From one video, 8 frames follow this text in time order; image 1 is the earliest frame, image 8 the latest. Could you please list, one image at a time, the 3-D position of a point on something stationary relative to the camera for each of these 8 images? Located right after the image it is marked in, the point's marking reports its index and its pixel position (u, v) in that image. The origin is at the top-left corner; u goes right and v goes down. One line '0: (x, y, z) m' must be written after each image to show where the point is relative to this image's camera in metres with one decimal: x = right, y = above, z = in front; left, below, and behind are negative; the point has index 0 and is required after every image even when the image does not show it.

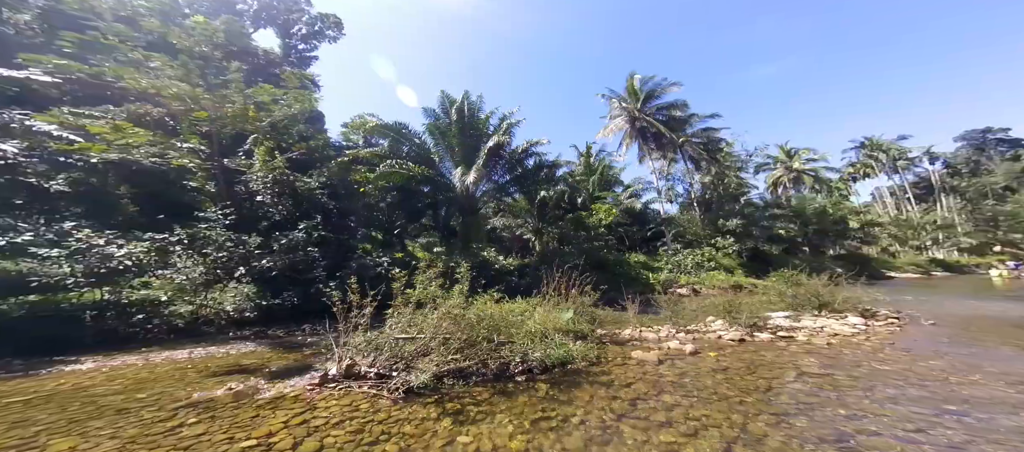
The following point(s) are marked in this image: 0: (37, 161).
0: (-9.2, +1.3, +6.9) m
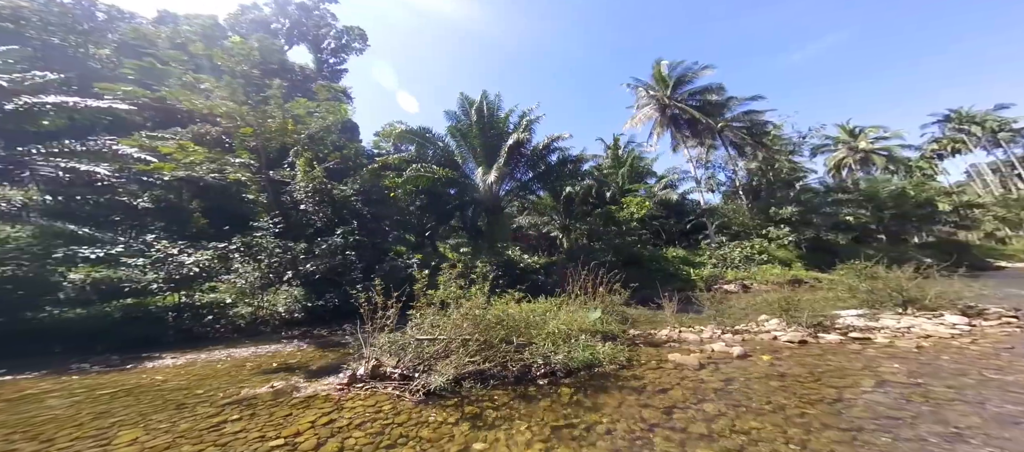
0: (-8.7, +1.0, +7.8) m
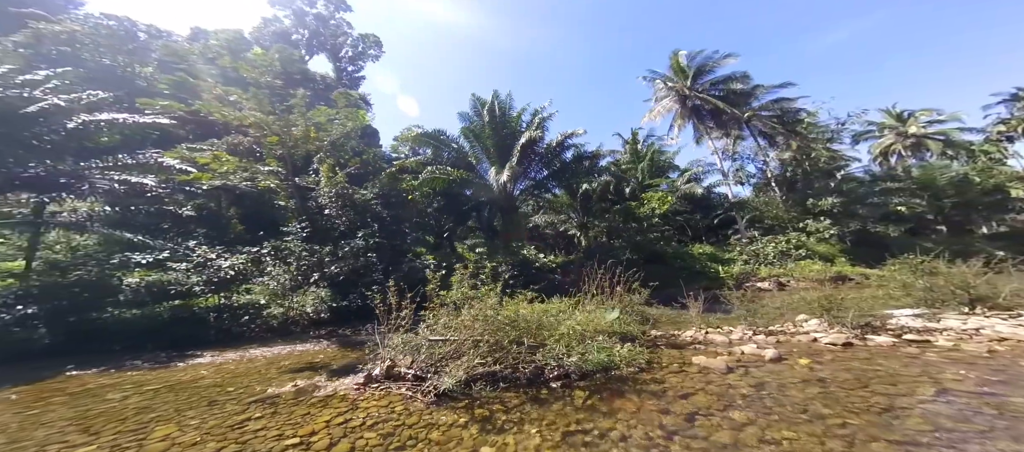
0: (-8.3, +0.8, +8.4) m
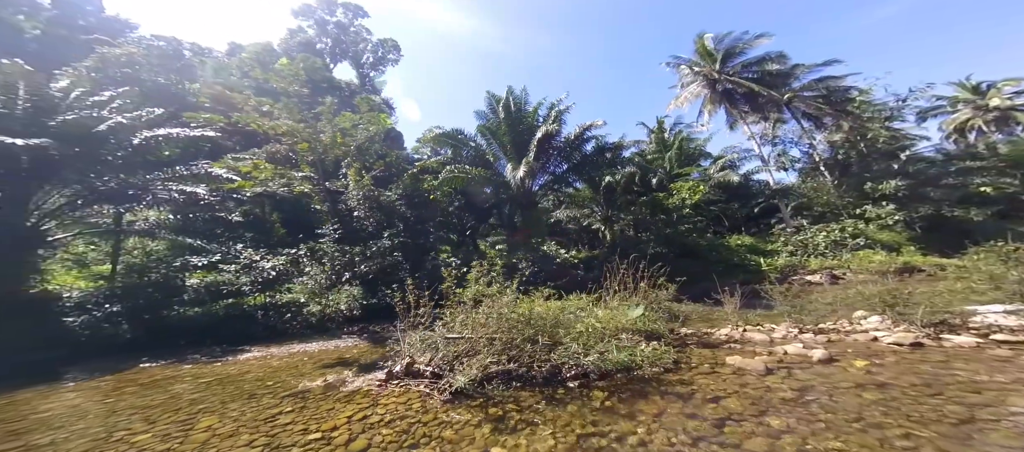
0: (-7.7, +0.7, +9.0) m
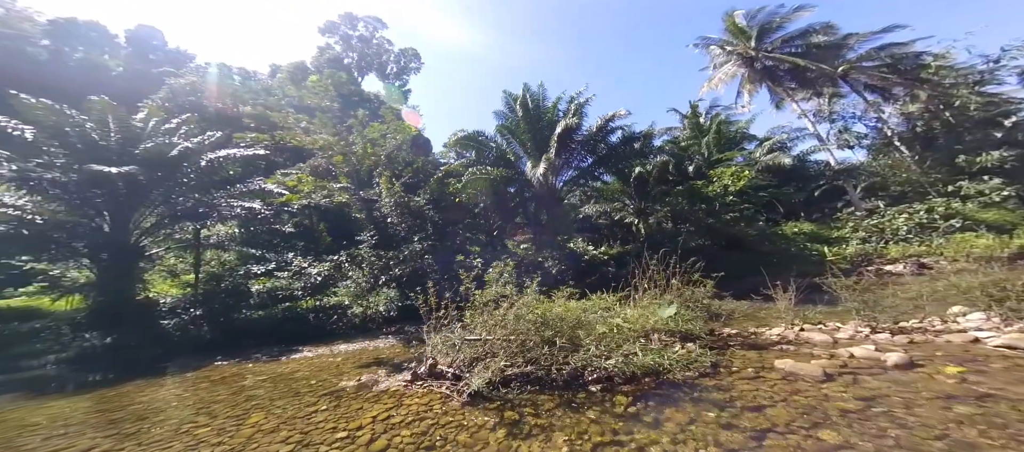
0: (-6.9, +0.4, +9.8) m
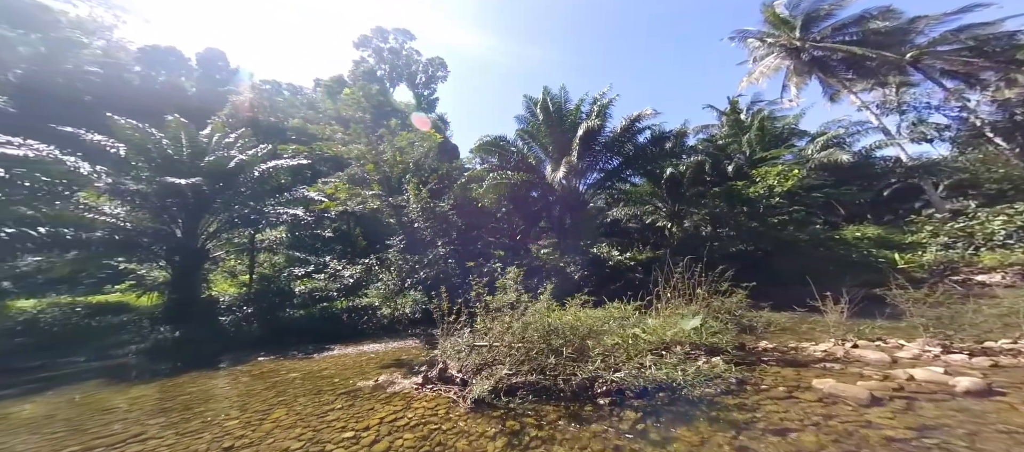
0: (-6.1, +0.2, +10.5) m
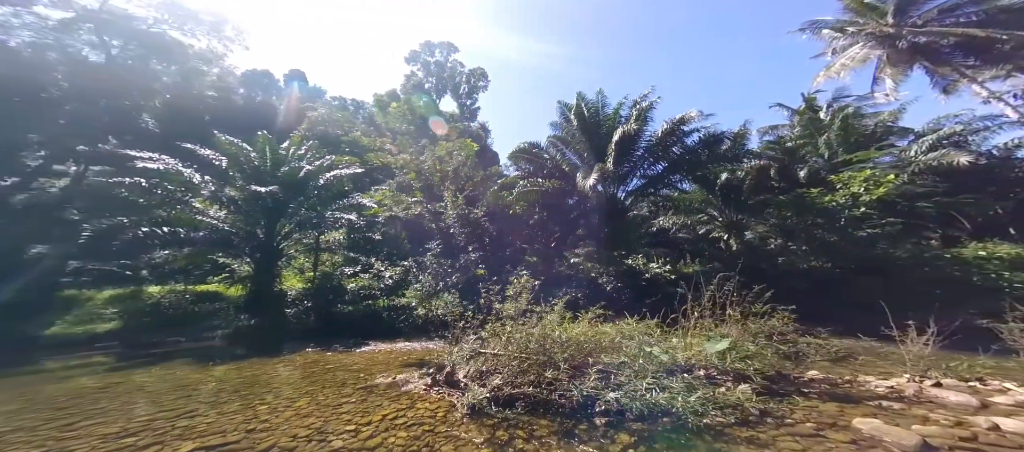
0: (-4.8, +0.1, +11.3) m
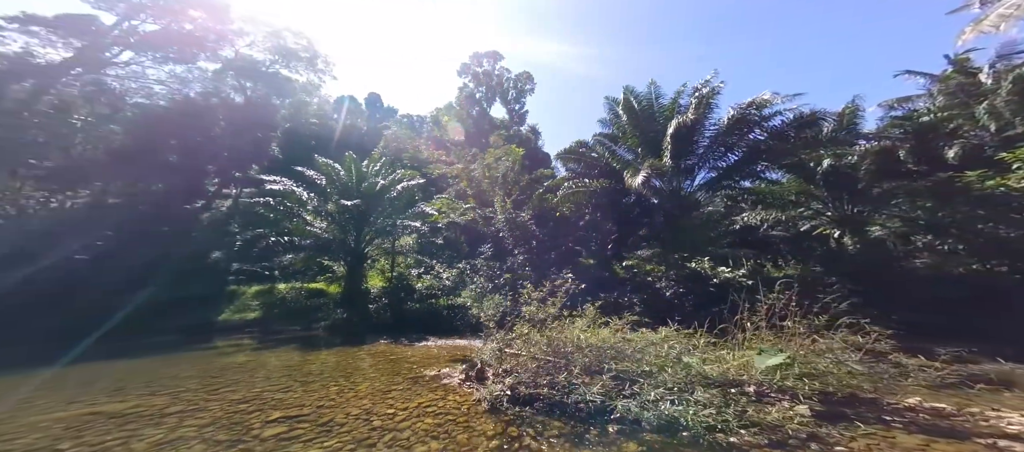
0: (-2.6, -0.1, +12.2) m
